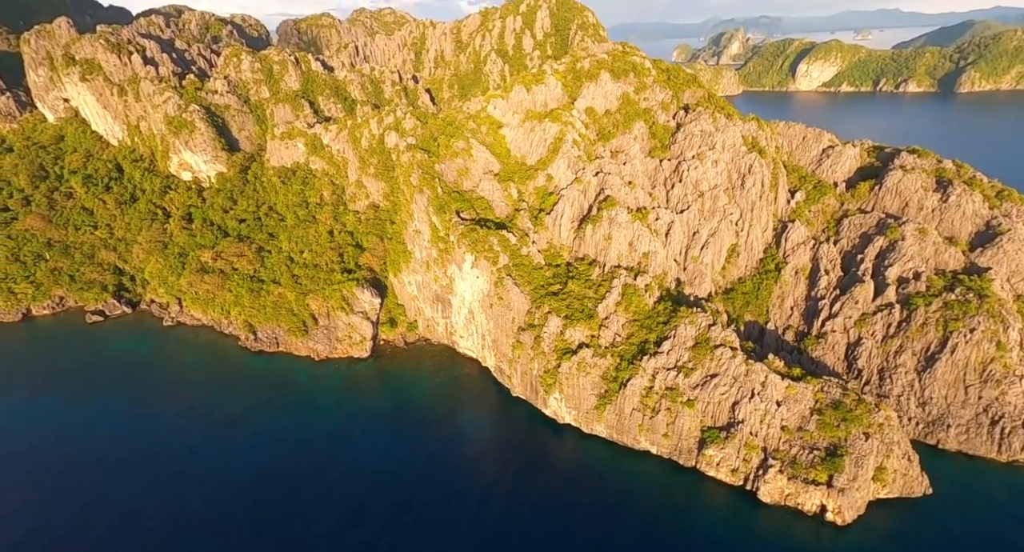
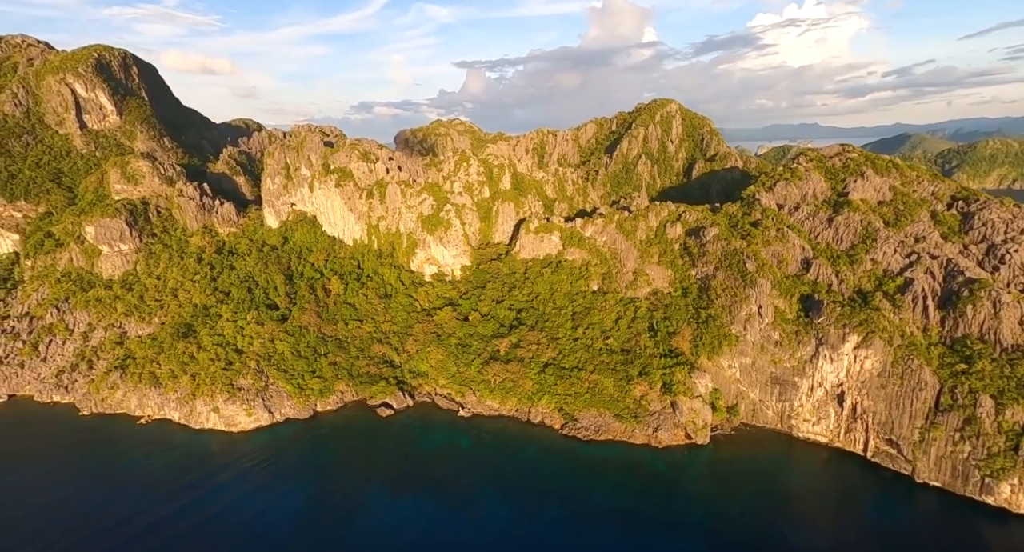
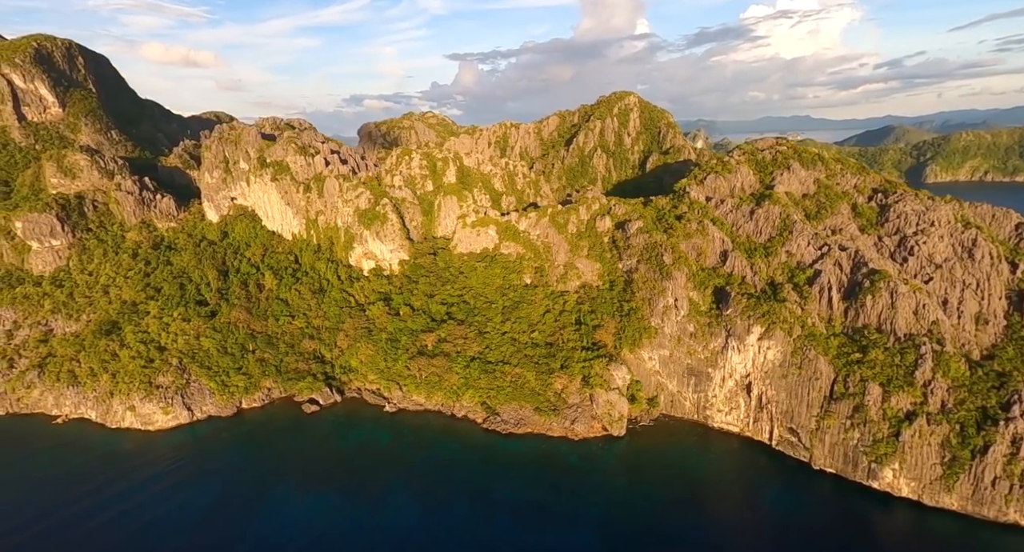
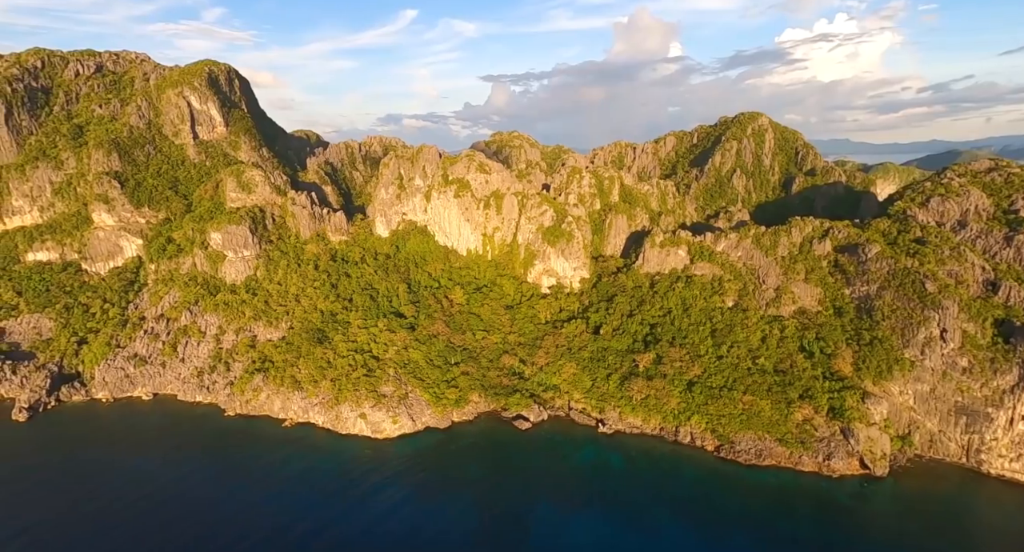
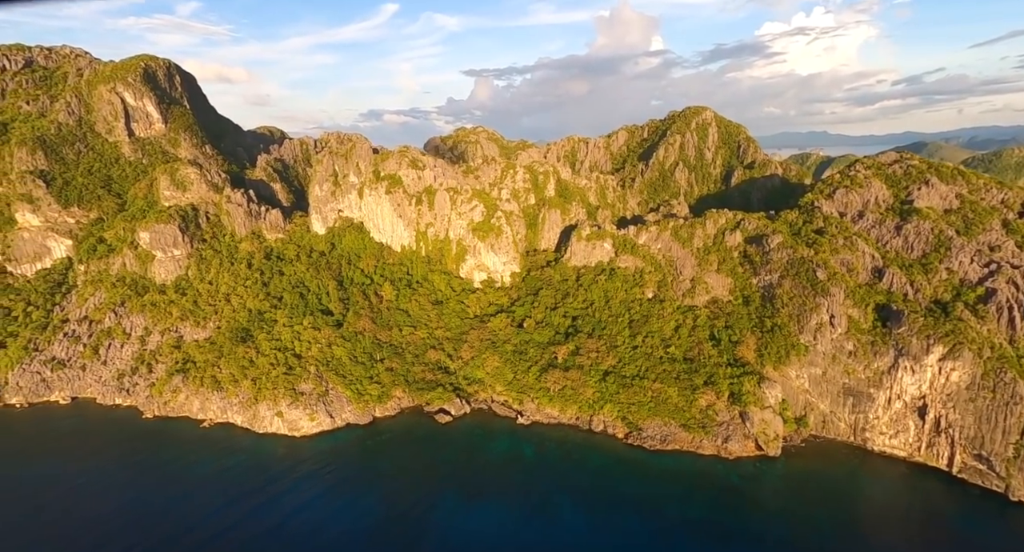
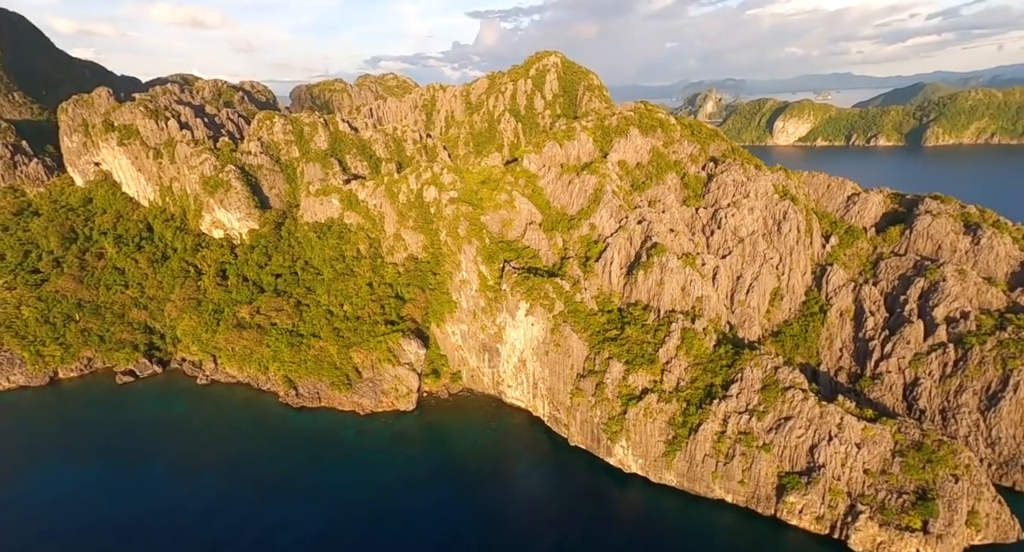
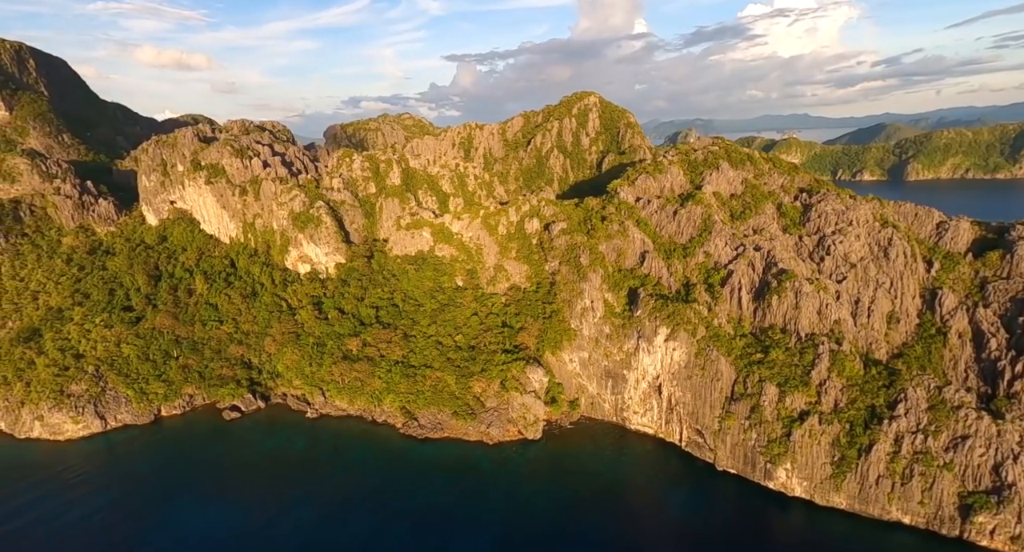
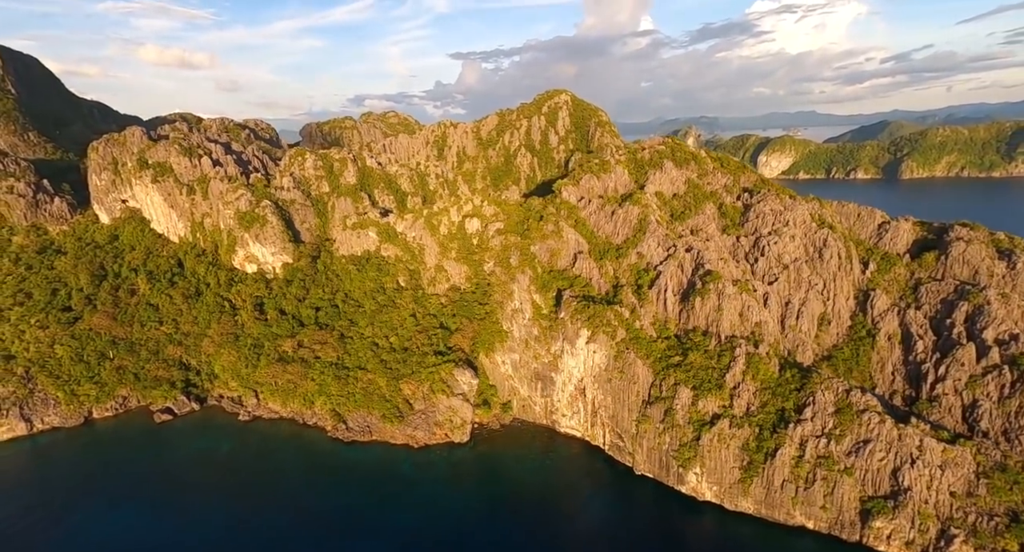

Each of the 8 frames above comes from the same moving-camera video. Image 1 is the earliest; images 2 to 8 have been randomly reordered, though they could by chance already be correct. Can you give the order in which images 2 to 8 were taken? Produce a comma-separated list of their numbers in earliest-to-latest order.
6, 8, 7, 3, 2, 5, 4
